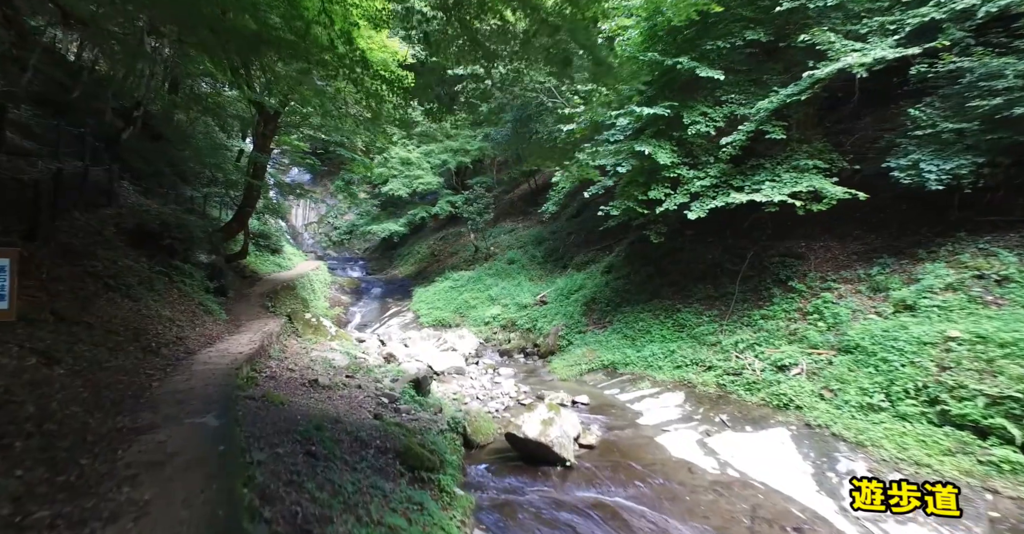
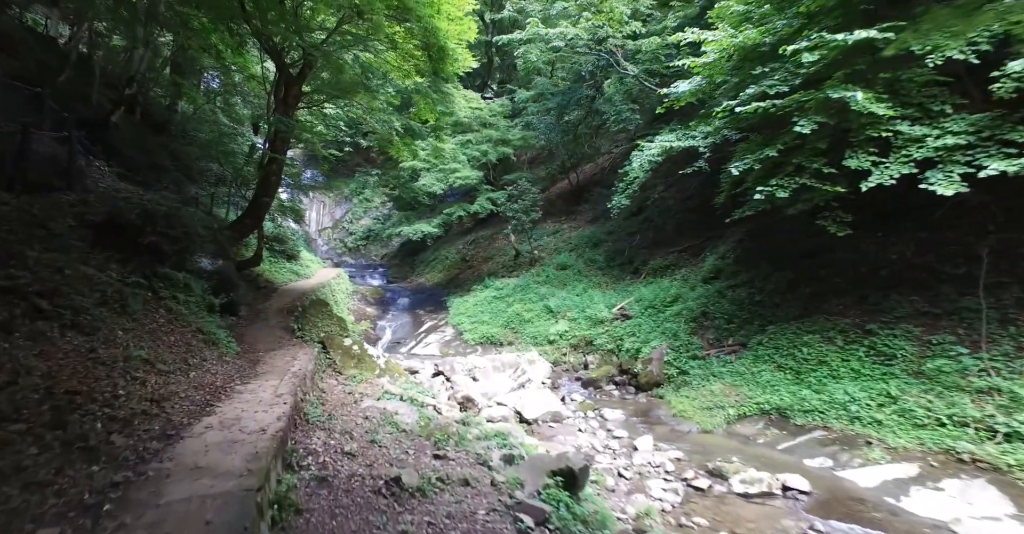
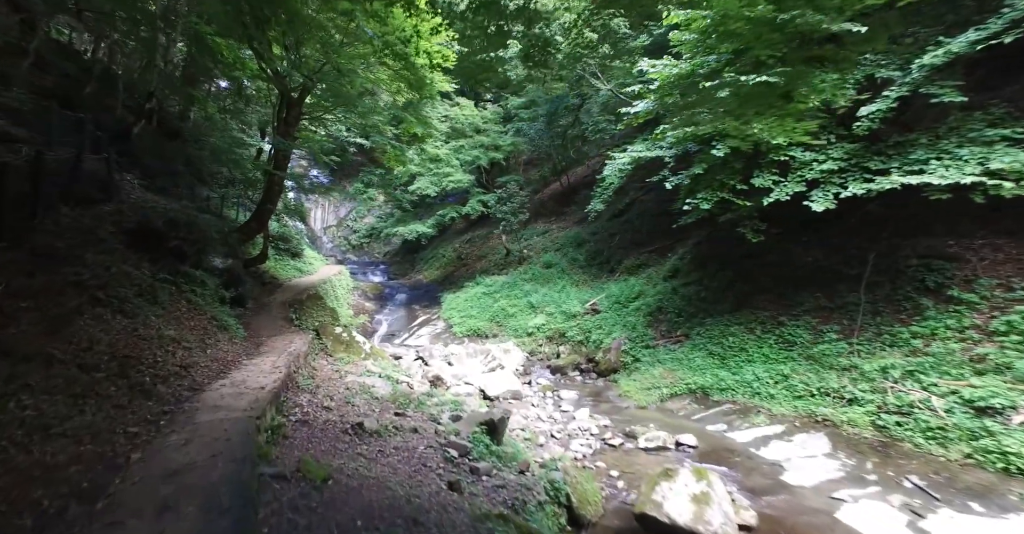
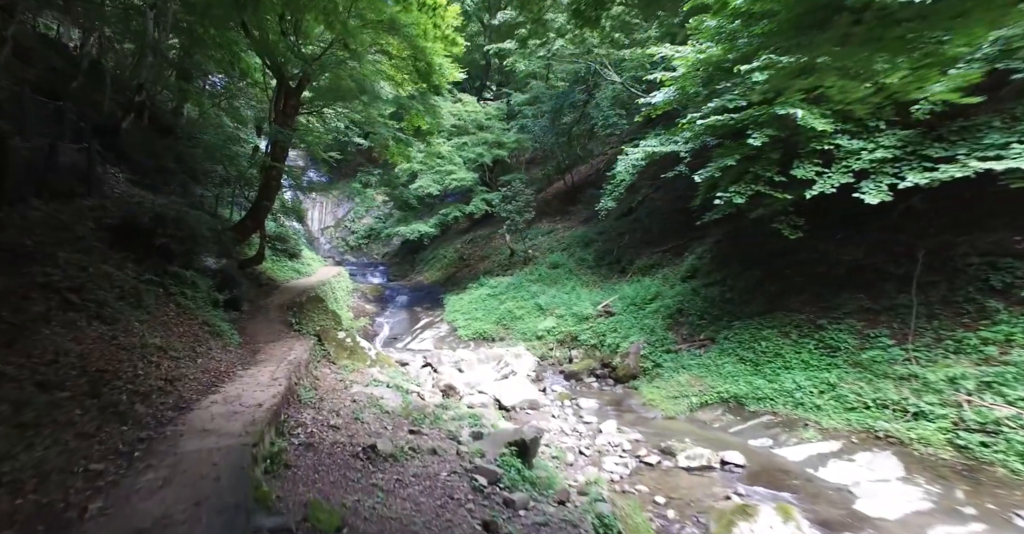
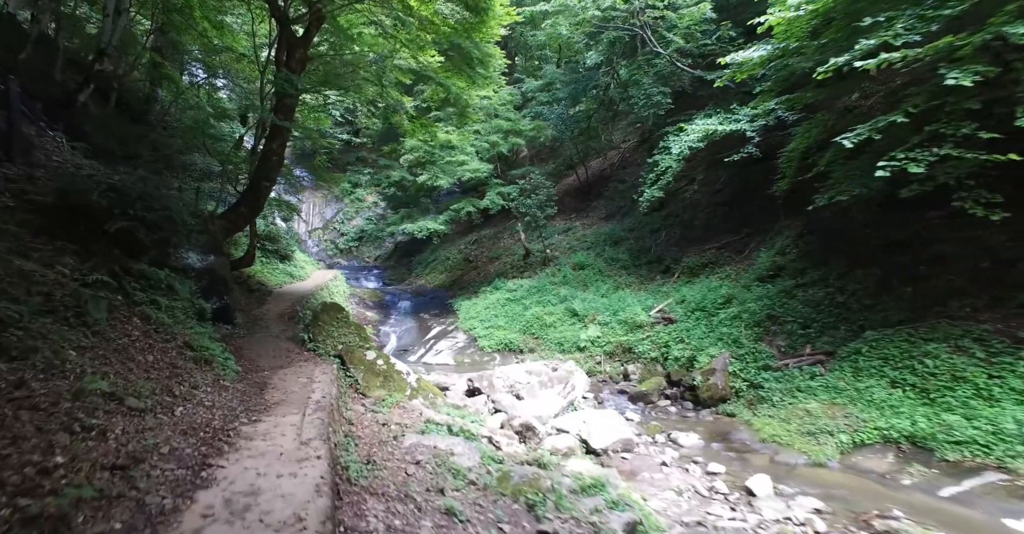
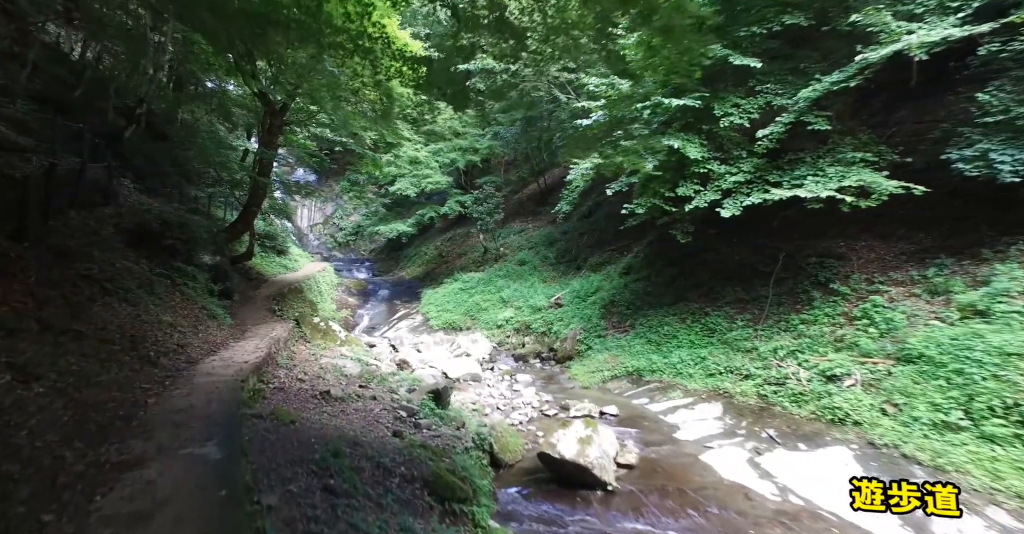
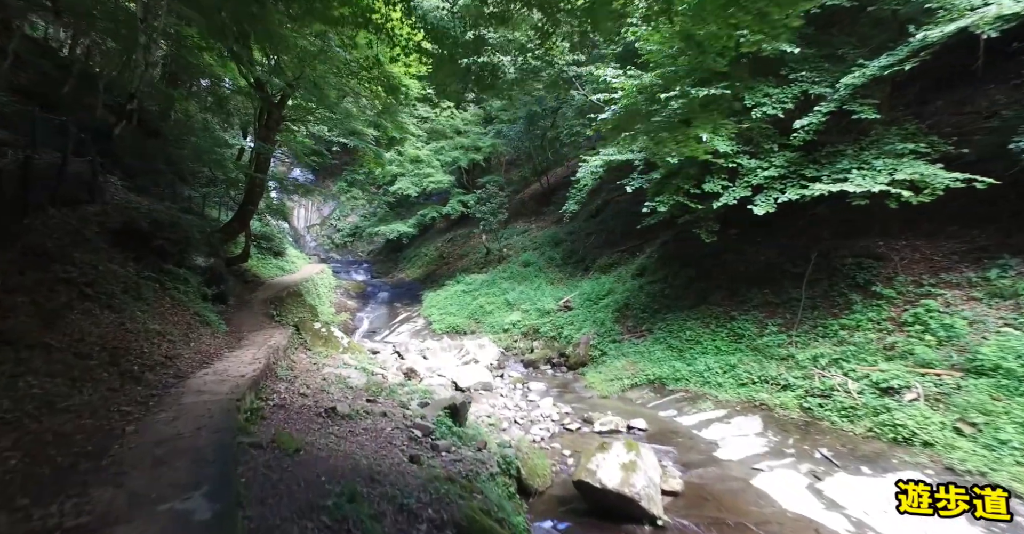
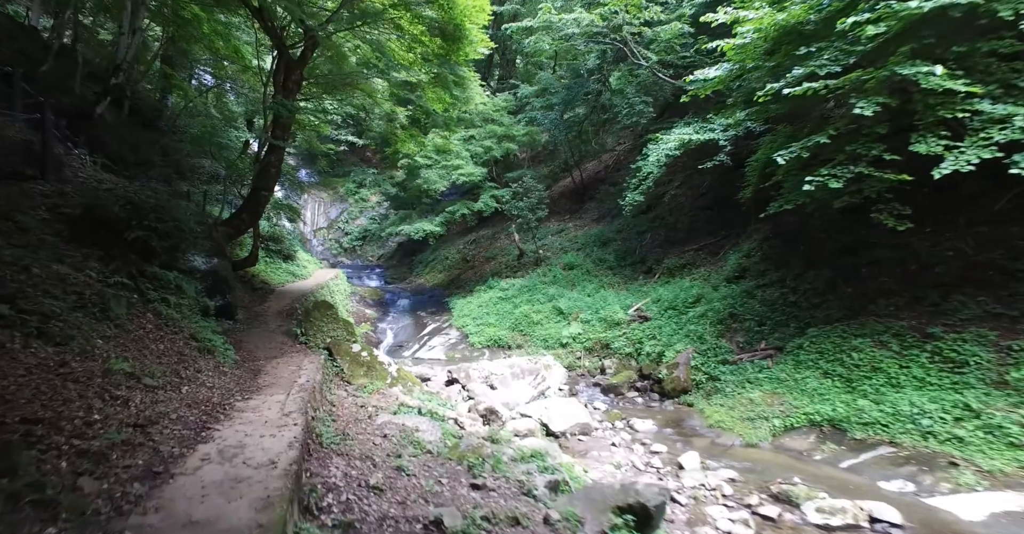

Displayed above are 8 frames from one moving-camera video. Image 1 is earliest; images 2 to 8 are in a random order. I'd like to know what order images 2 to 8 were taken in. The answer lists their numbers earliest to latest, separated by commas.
6, 7, 3, 4, 2, 8, 5
